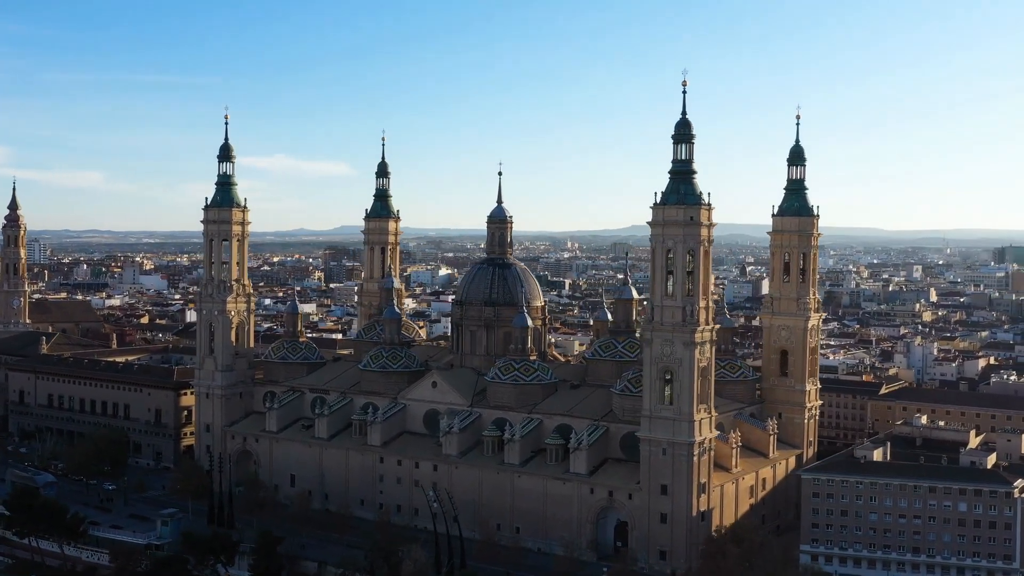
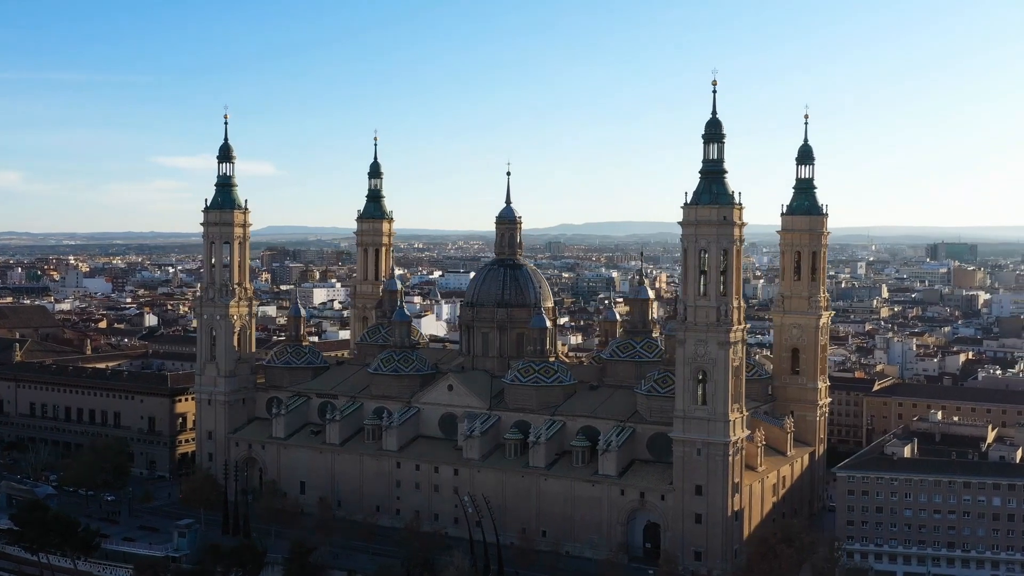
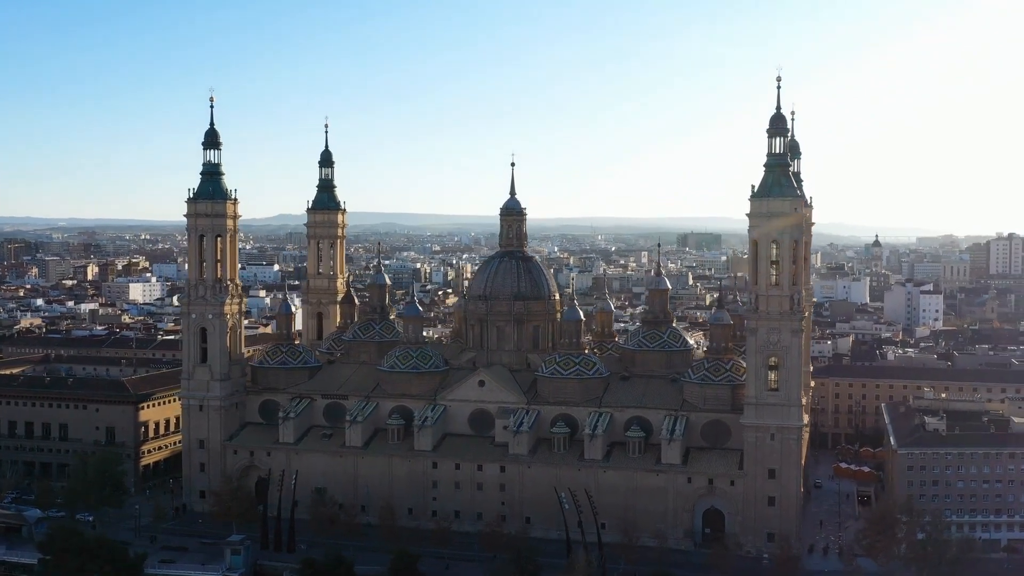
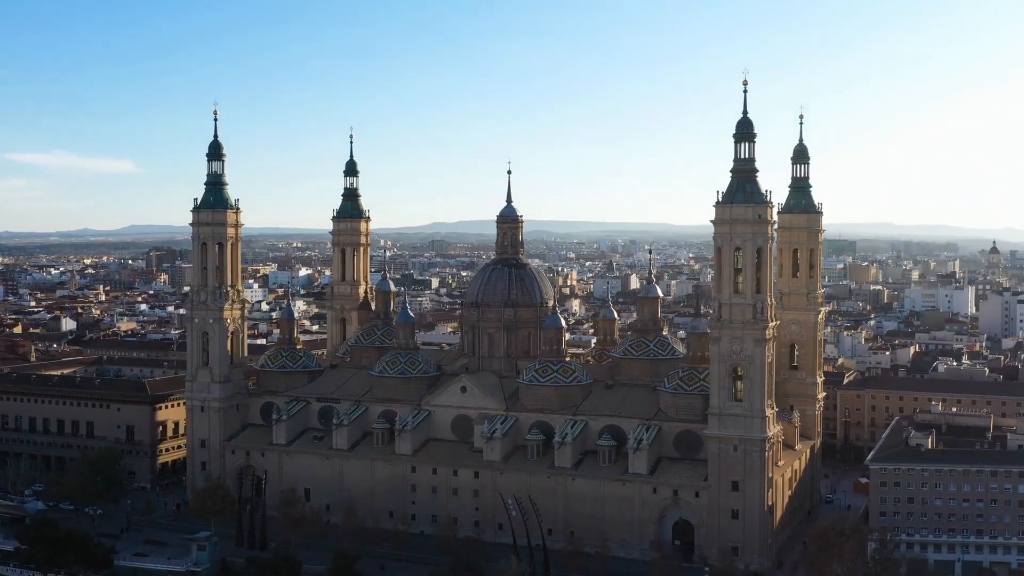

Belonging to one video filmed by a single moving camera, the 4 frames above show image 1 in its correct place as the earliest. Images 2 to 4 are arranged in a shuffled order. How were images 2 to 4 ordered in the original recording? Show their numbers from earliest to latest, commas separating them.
2, 4, 3
